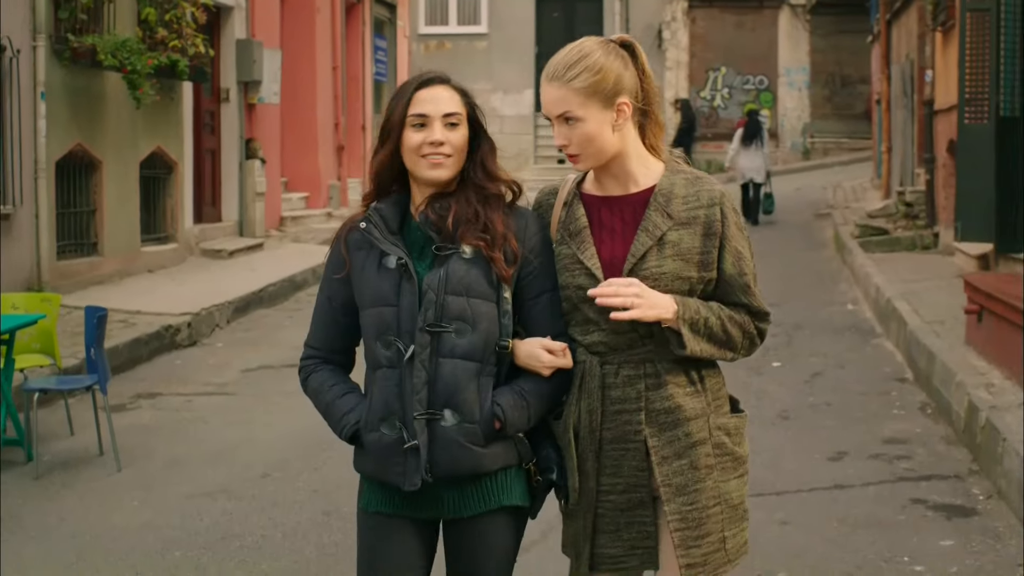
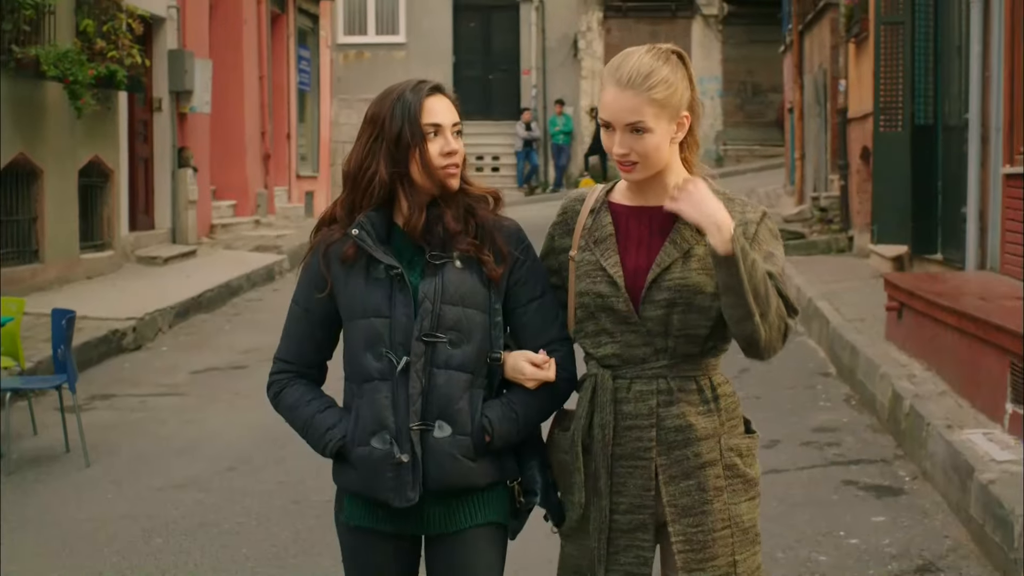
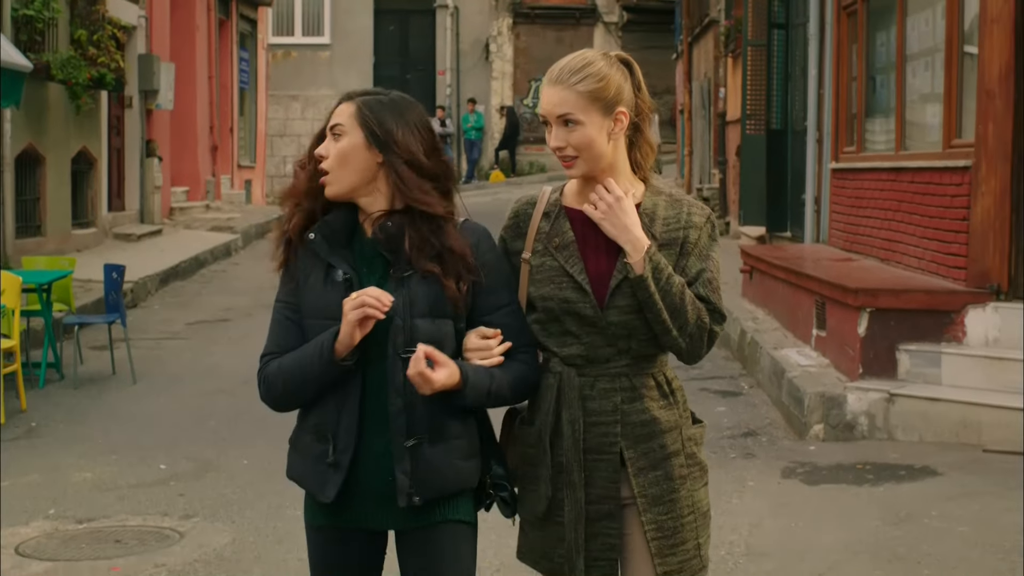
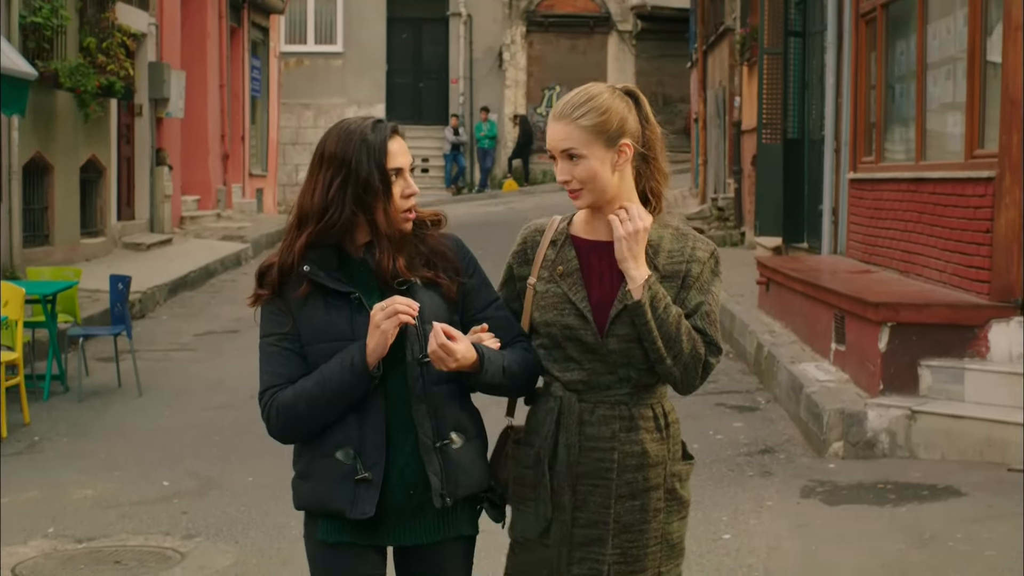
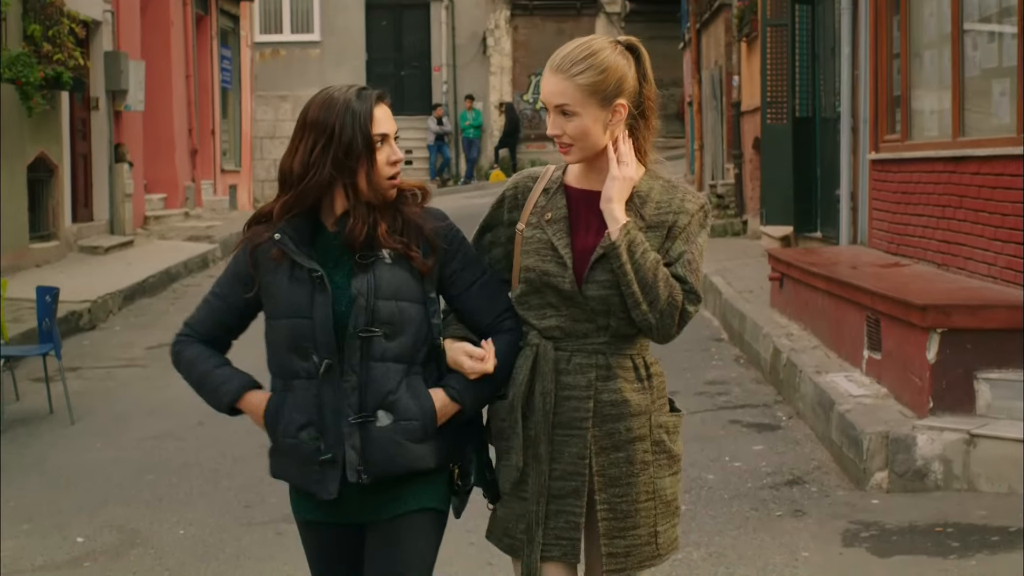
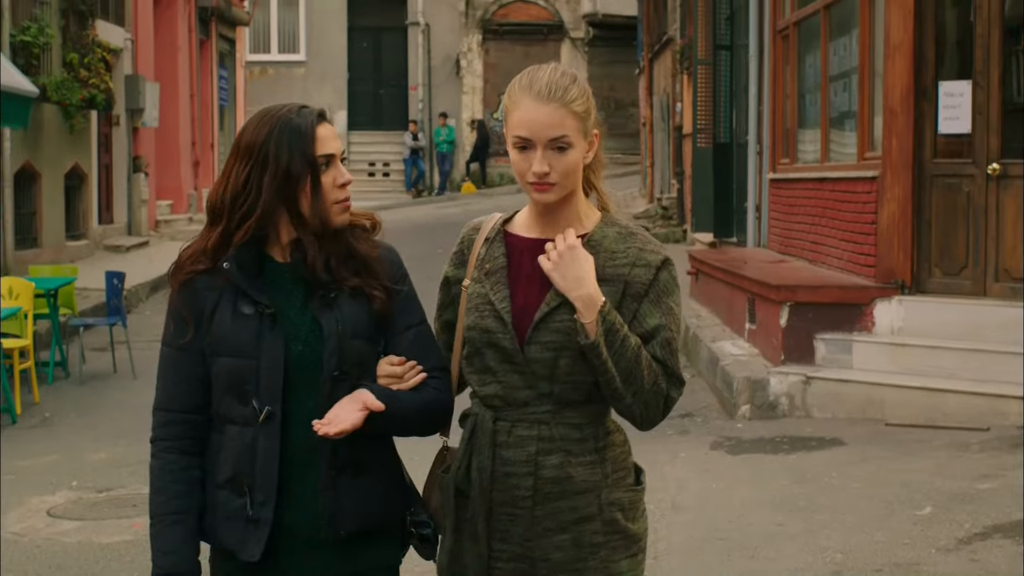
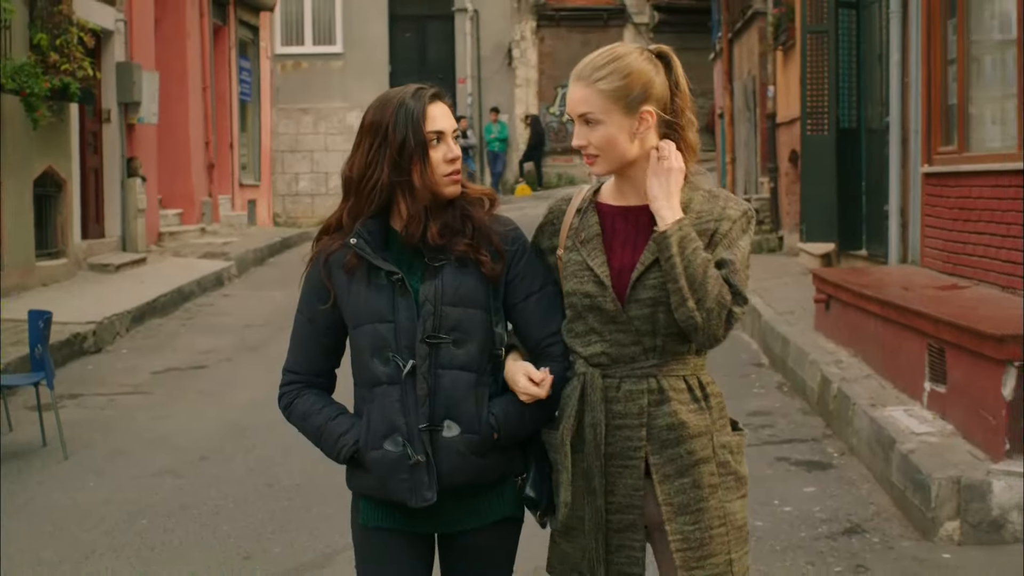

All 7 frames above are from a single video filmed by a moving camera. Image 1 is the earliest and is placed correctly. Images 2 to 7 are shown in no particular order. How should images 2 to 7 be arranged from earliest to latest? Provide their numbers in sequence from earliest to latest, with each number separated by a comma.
2, 7, 5, 4, 3, 6
